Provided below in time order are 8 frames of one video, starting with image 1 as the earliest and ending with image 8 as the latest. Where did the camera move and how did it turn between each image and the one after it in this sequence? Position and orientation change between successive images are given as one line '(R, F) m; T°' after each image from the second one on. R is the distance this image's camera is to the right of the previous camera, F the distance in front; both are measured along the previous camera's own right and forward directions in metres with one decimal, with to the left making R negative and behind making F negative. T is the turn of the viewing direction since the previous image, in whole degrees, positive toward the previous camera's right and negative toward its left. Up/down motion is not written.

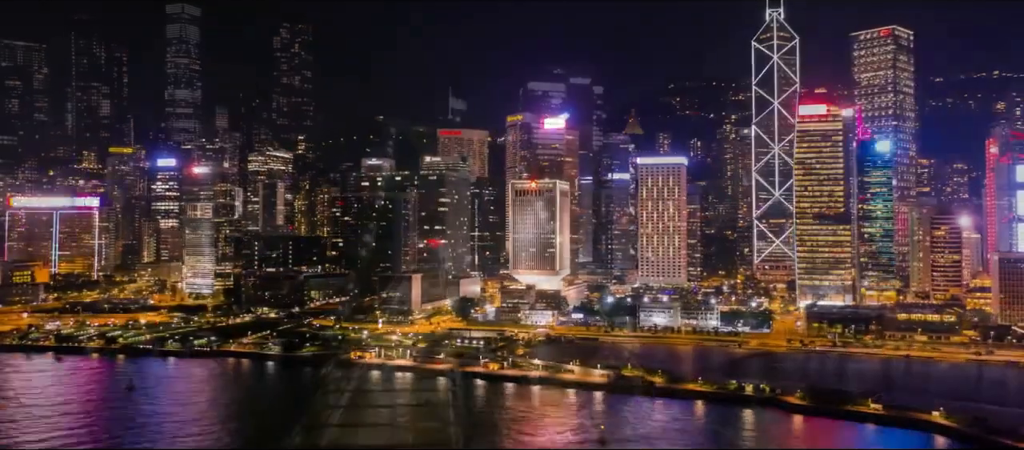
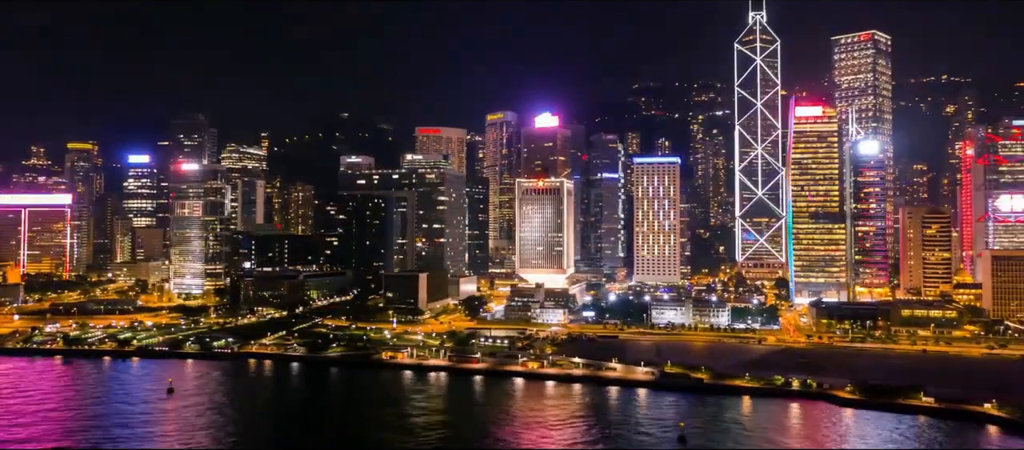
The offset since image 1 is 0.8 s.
(-1.9, +0.1) m; +4°
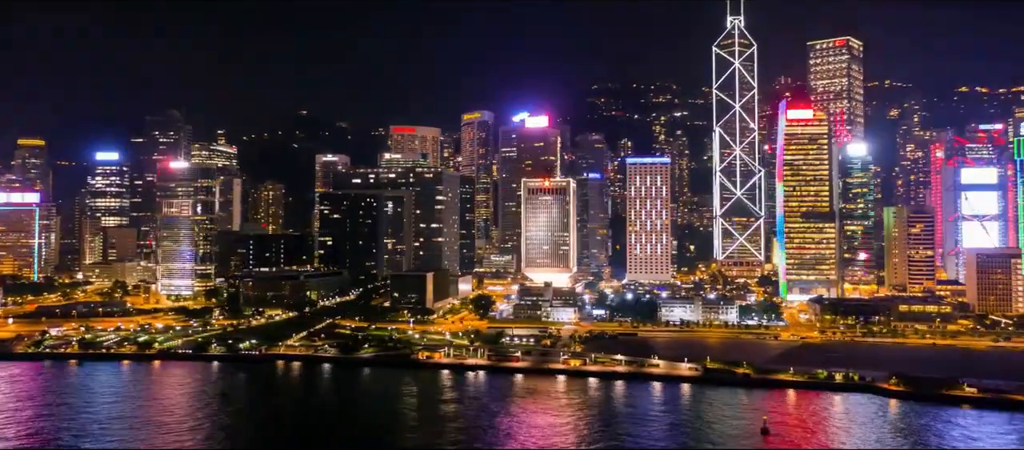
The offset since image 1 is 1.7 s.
(-2.2, 0.0) m; +4°
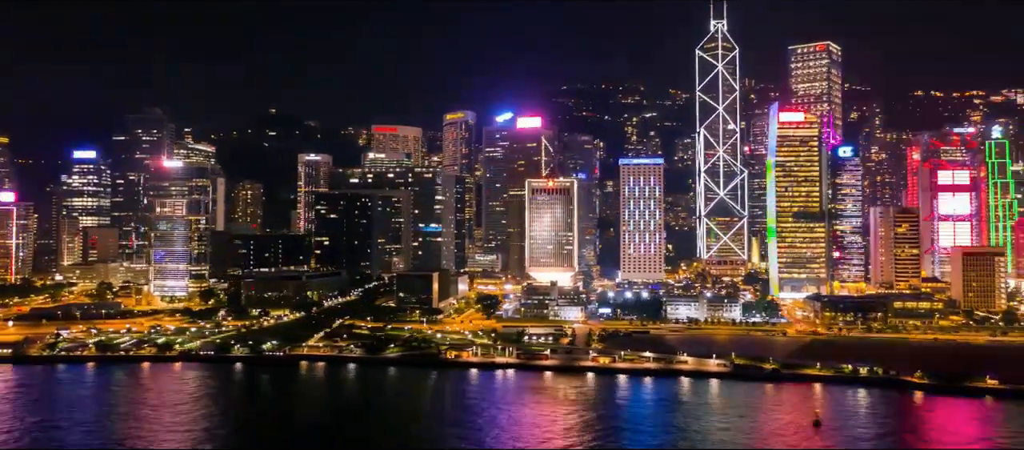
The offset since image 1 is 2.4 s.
(-1.6, -0.2) m; +3°
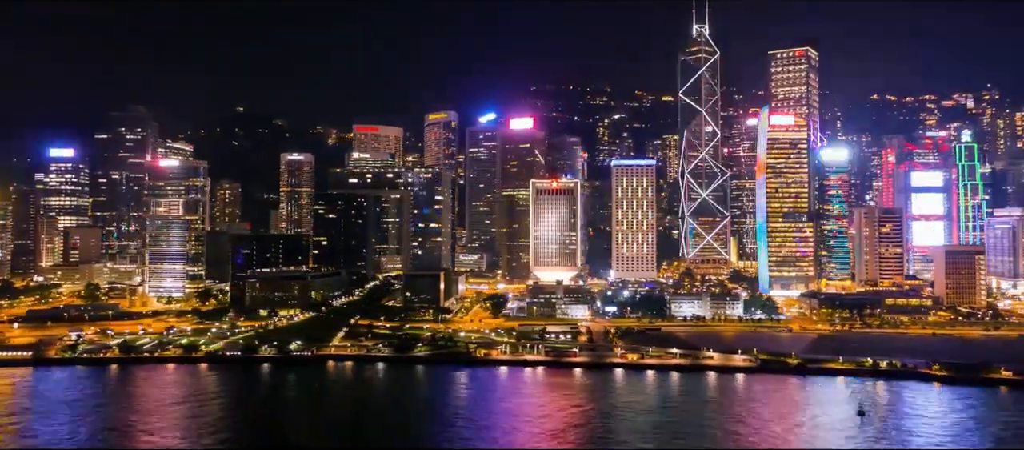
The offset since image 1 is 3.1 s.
(-1.7, -0.3) m; +3°
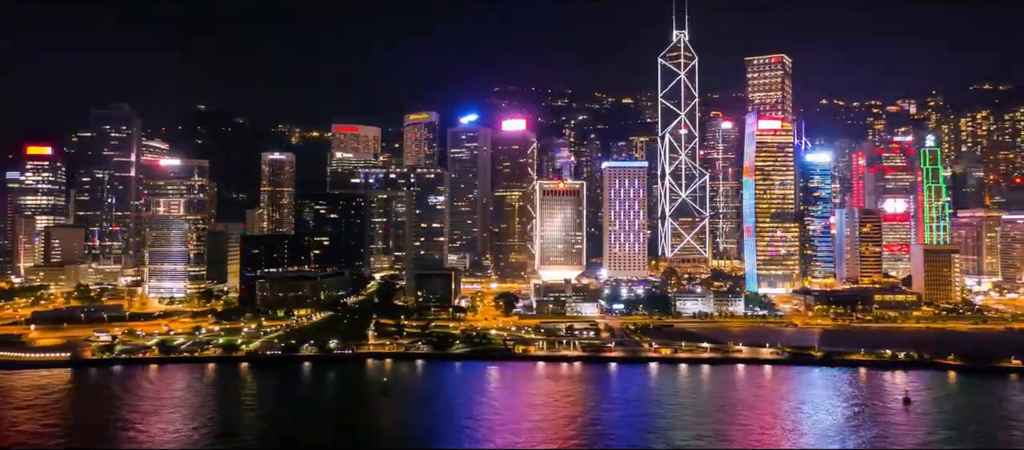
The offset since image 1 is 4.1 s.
(-2.2, -0.5) m; +4°
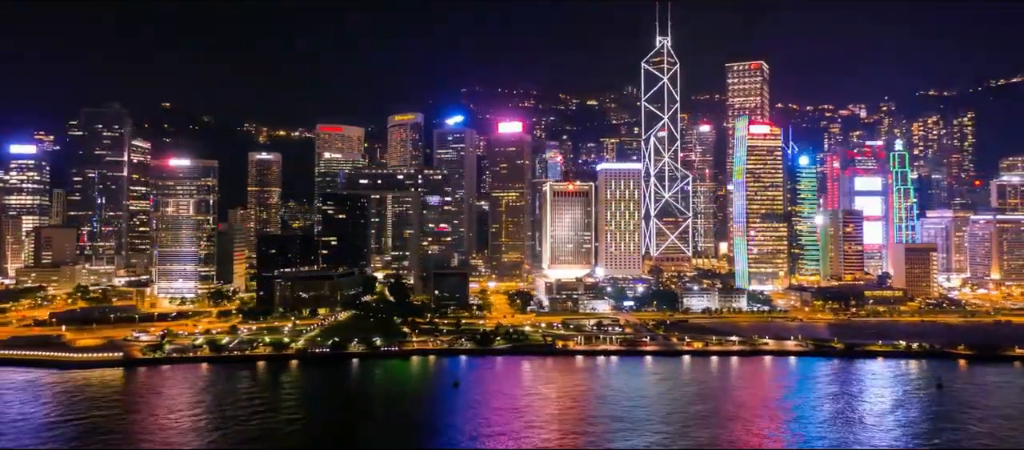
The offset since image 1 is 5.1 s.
(-2.3, -0.7) m; +4°
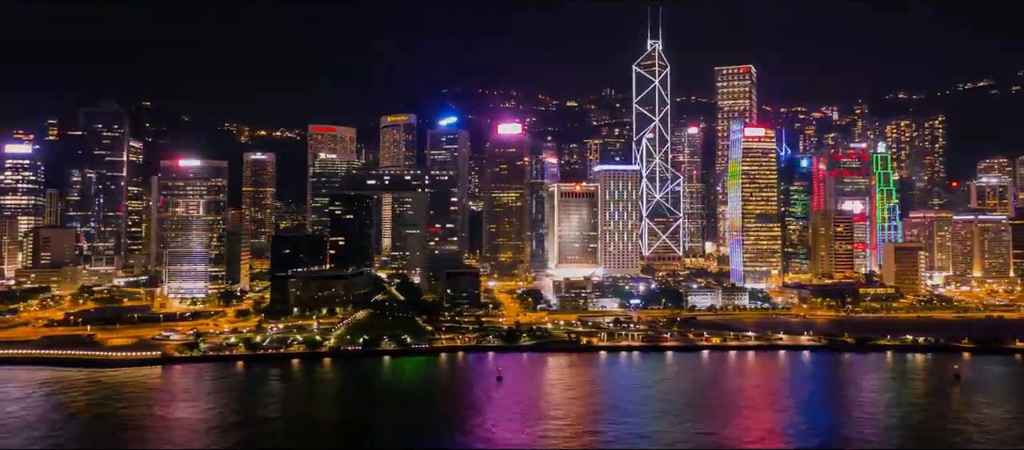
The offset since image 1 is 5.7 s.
(-1.5, -0.6) m; +2°
